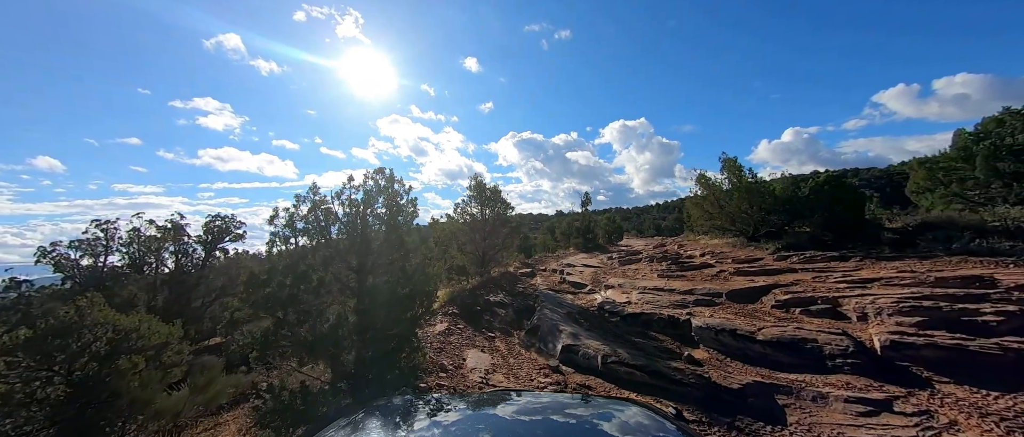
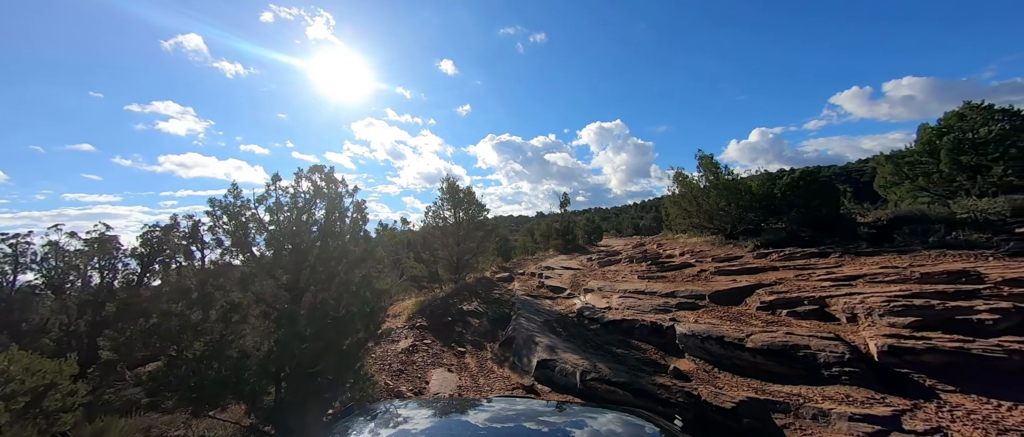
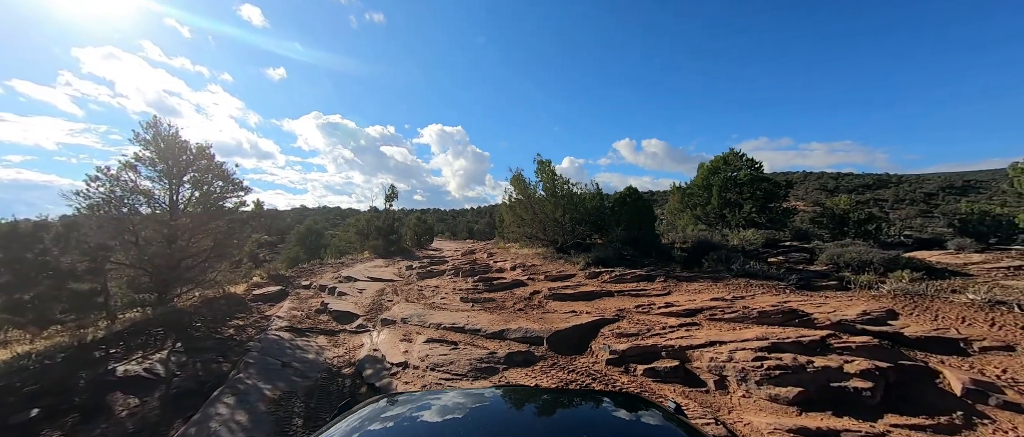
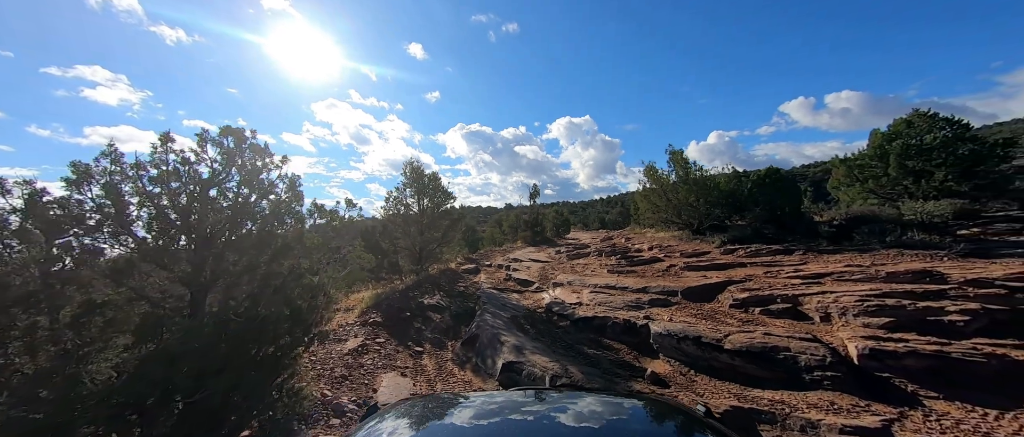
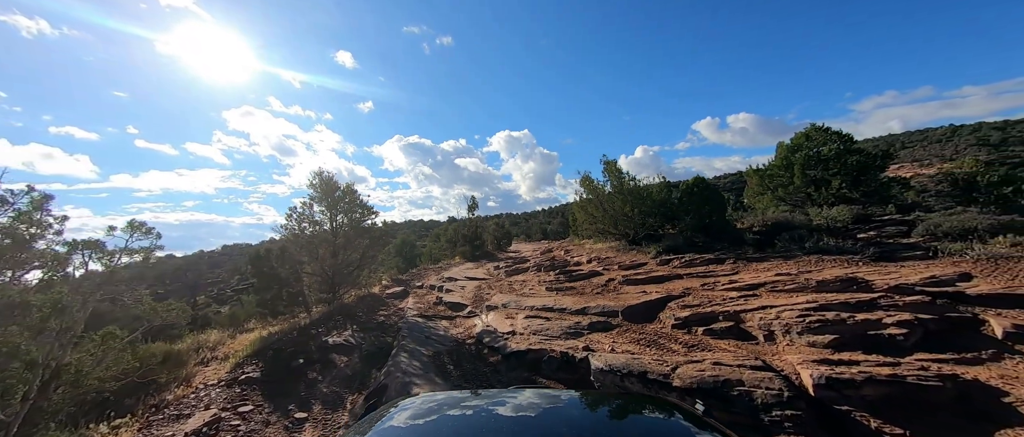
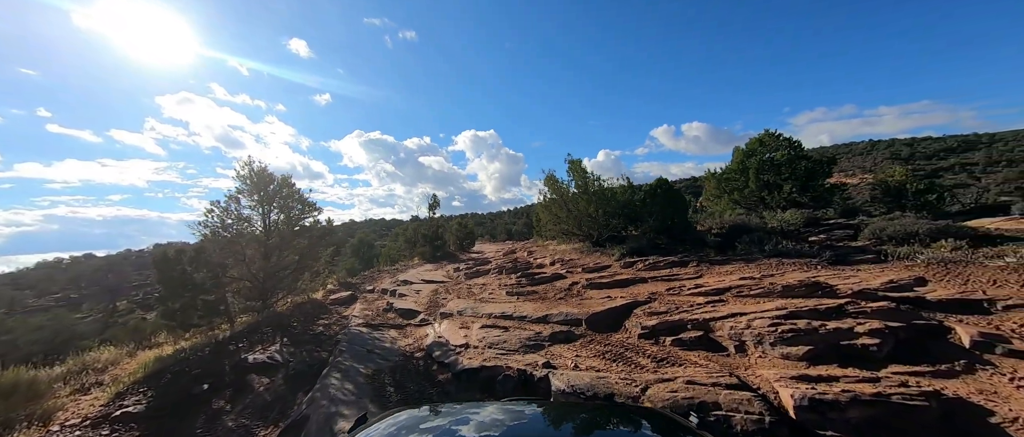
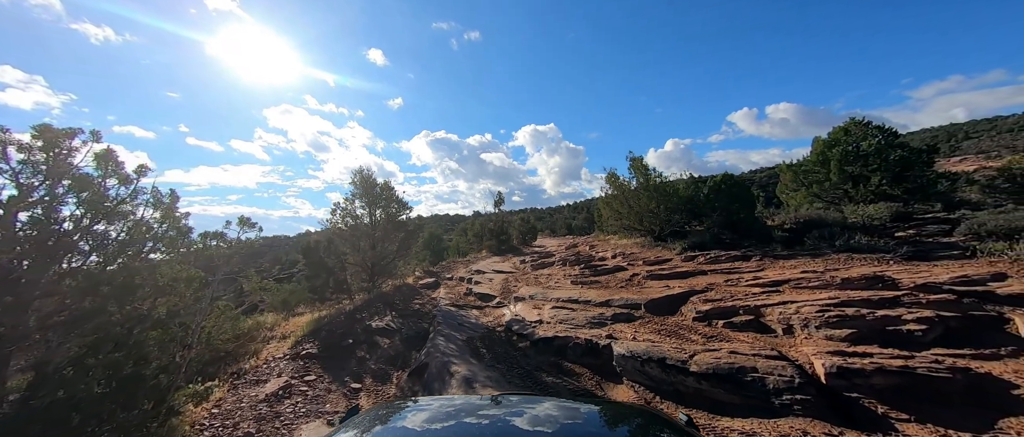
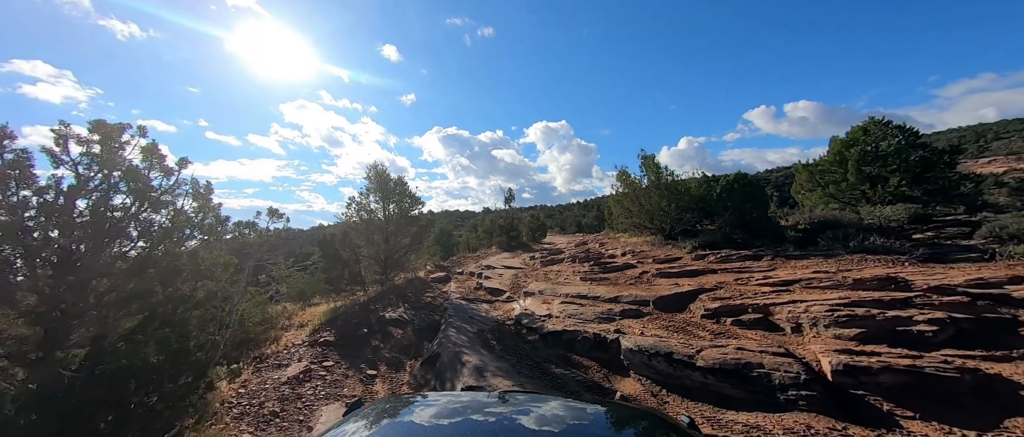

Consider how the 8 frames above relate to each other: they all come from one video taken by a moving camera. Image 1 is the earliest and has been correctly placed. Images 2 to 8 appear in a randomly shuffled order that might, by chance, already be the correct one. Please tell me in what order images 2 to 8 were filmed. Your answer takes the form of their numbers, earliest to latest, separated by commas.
2, 4, 8, 7, 5, 6, 3
